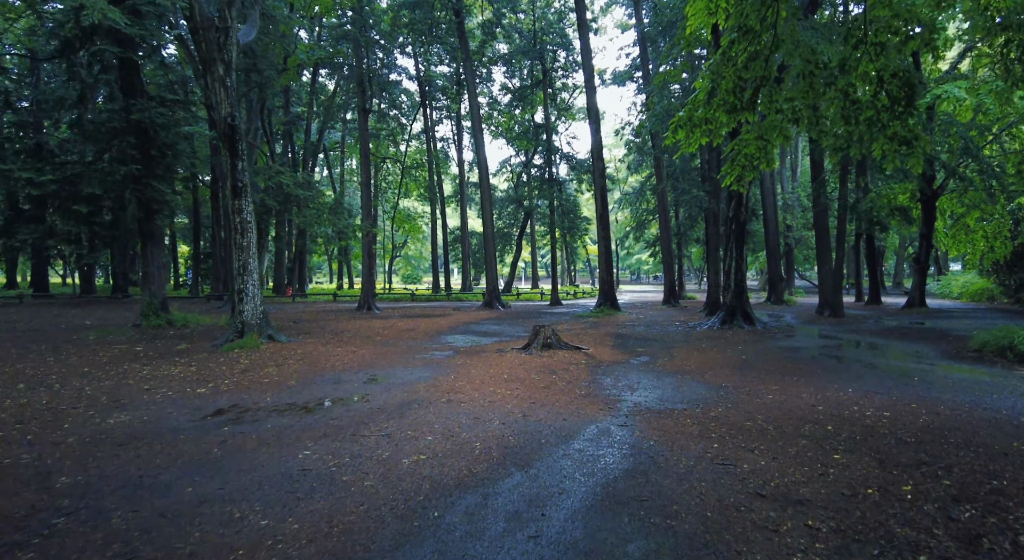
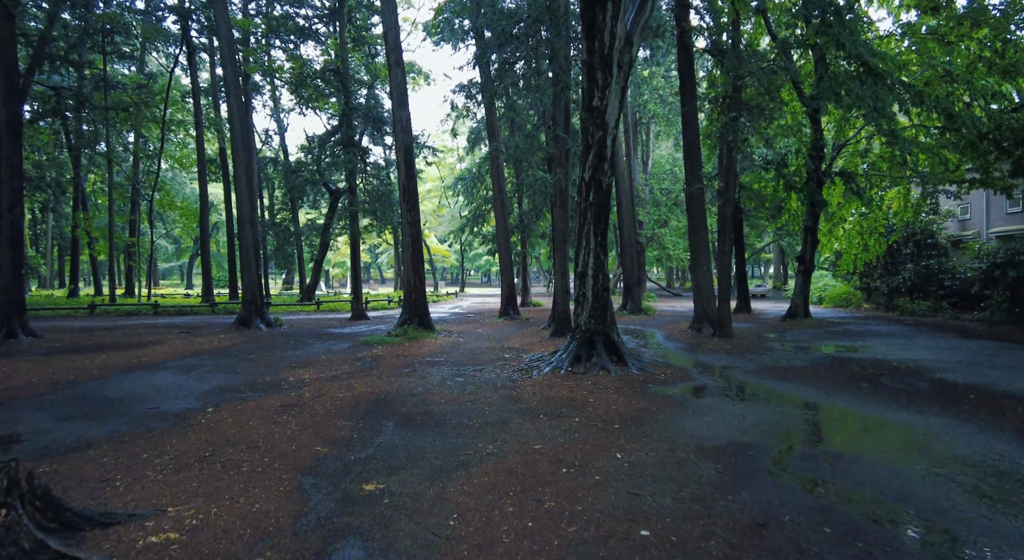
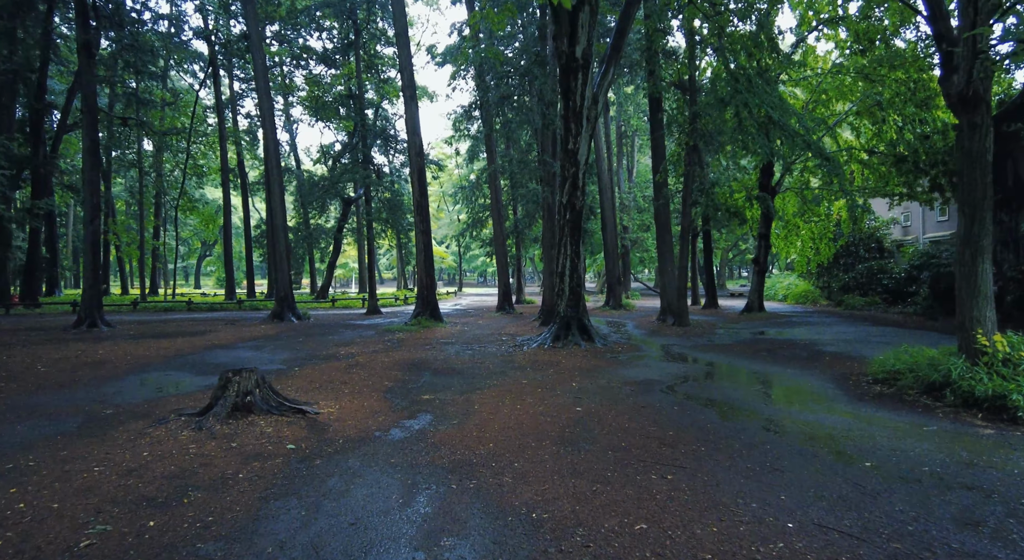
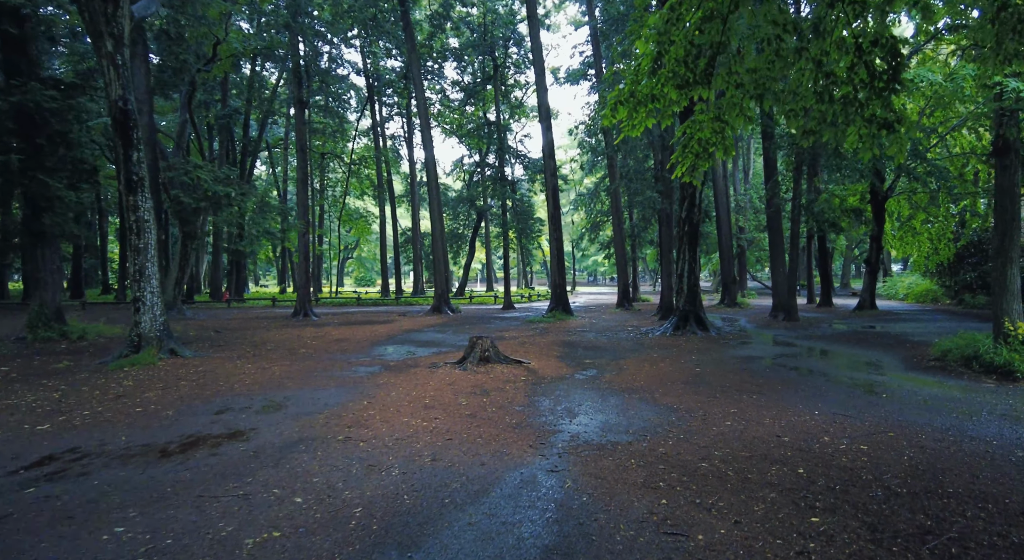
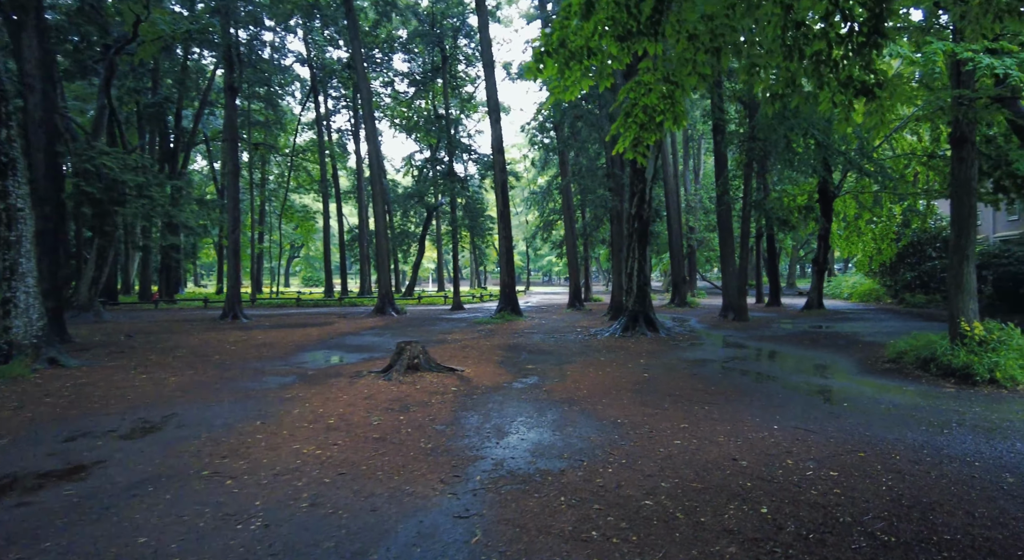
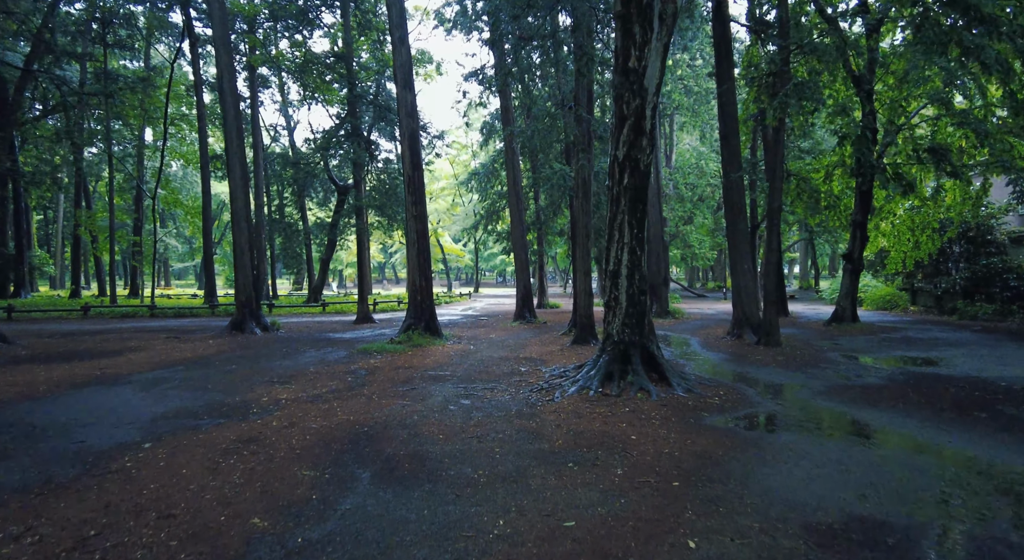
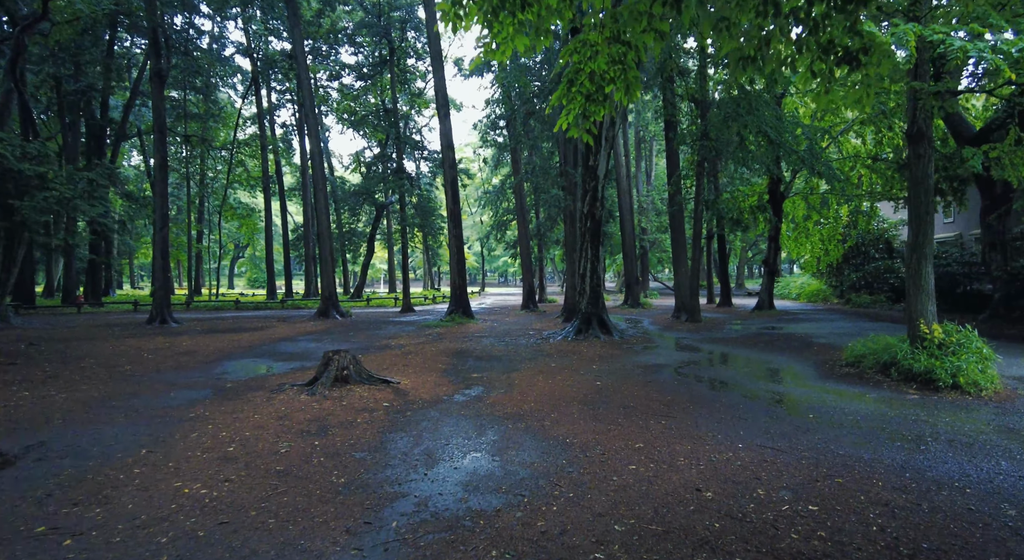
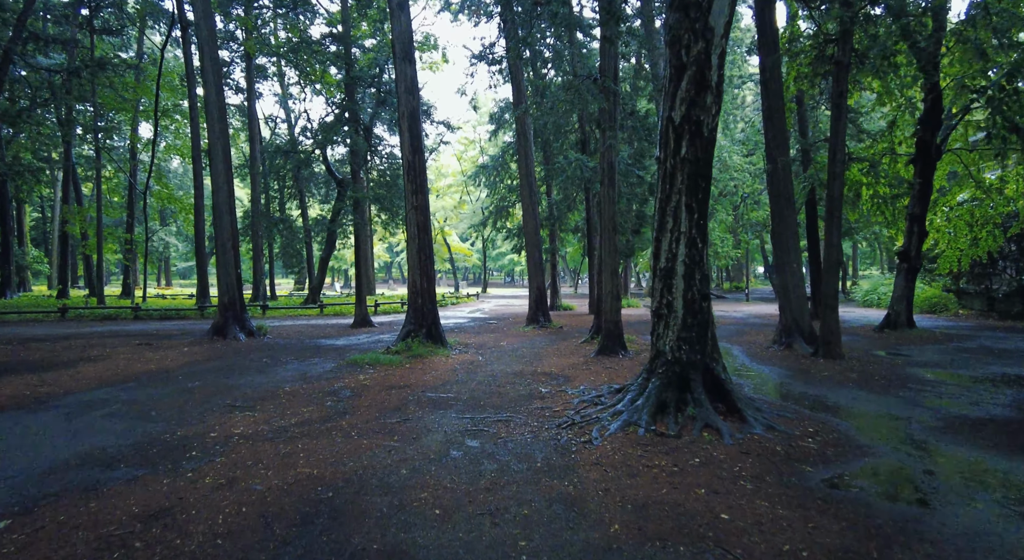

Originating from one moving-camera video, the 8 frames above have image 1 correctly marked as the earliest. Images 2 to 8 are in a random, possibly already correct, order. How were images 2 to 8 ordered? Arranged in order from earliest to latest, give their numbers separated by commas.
4, 5, 7, 3, 2, 6, 8
